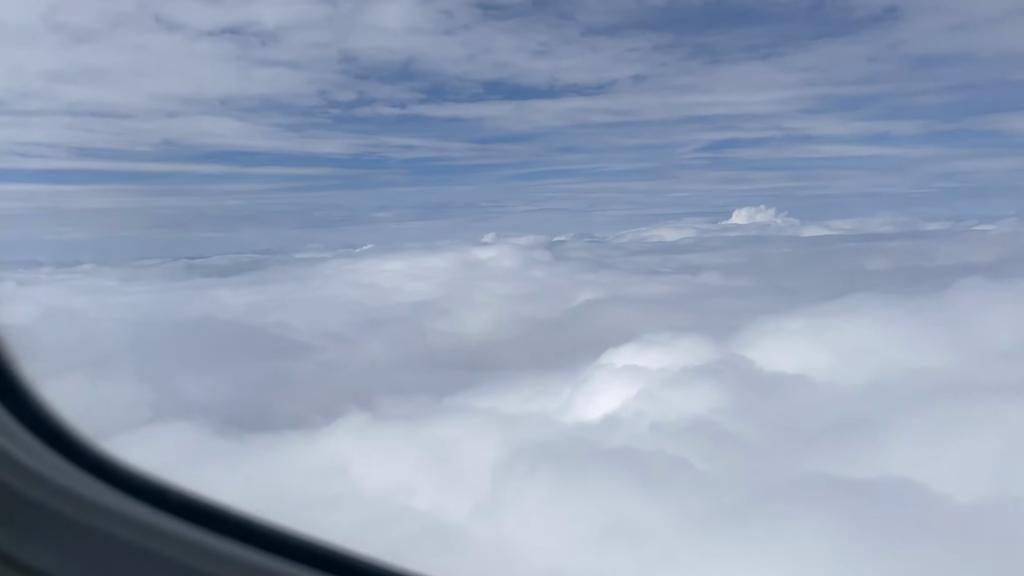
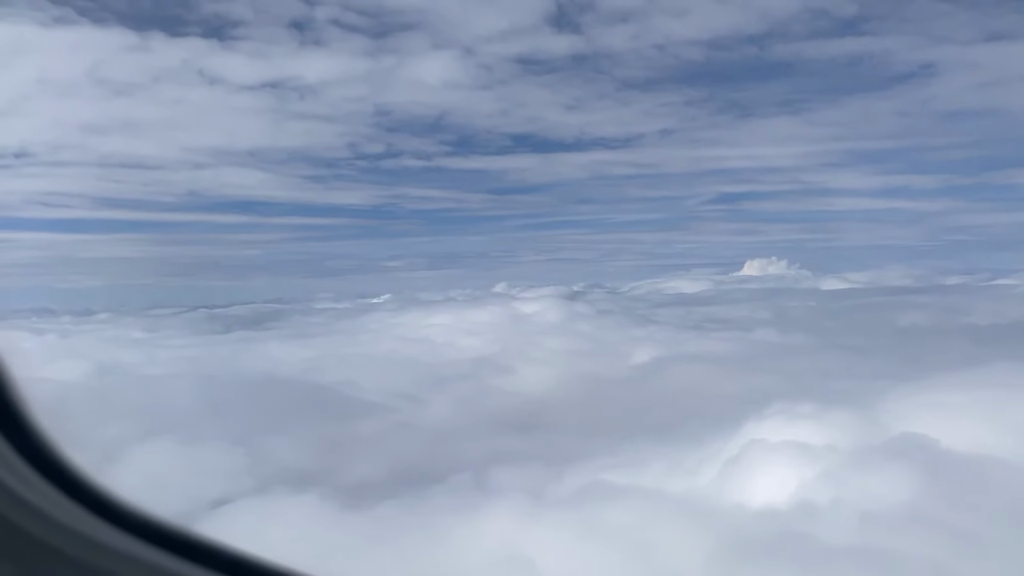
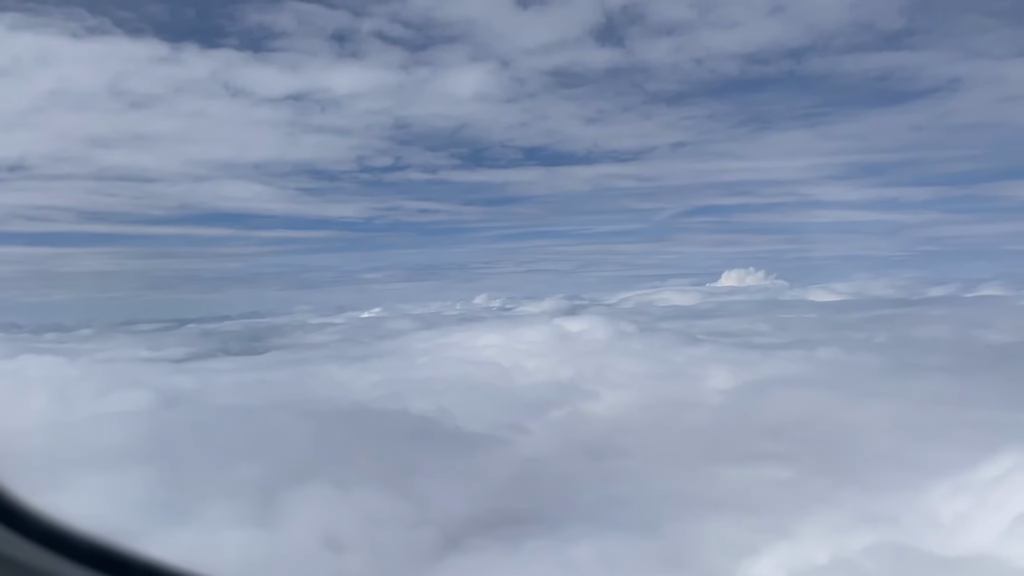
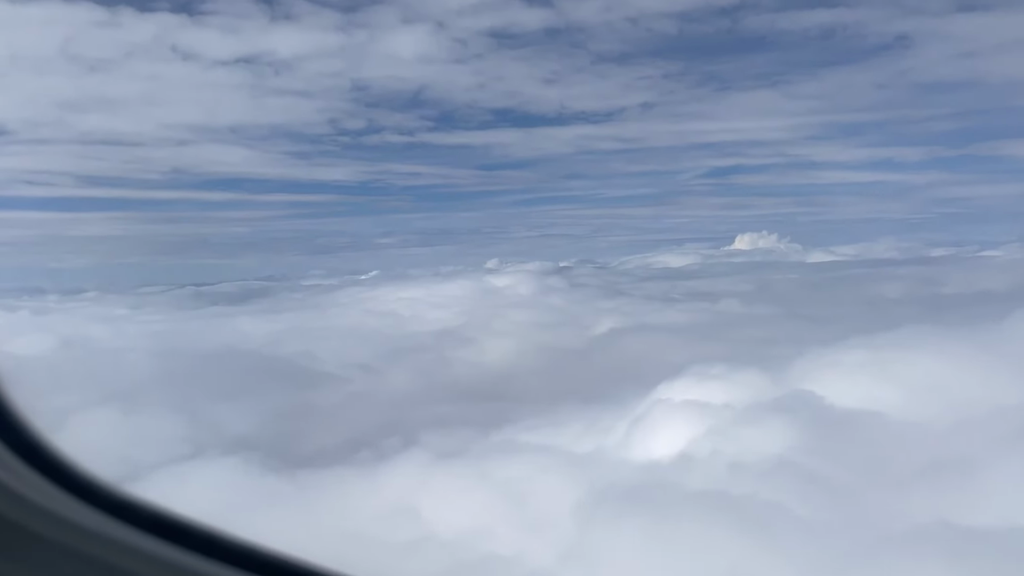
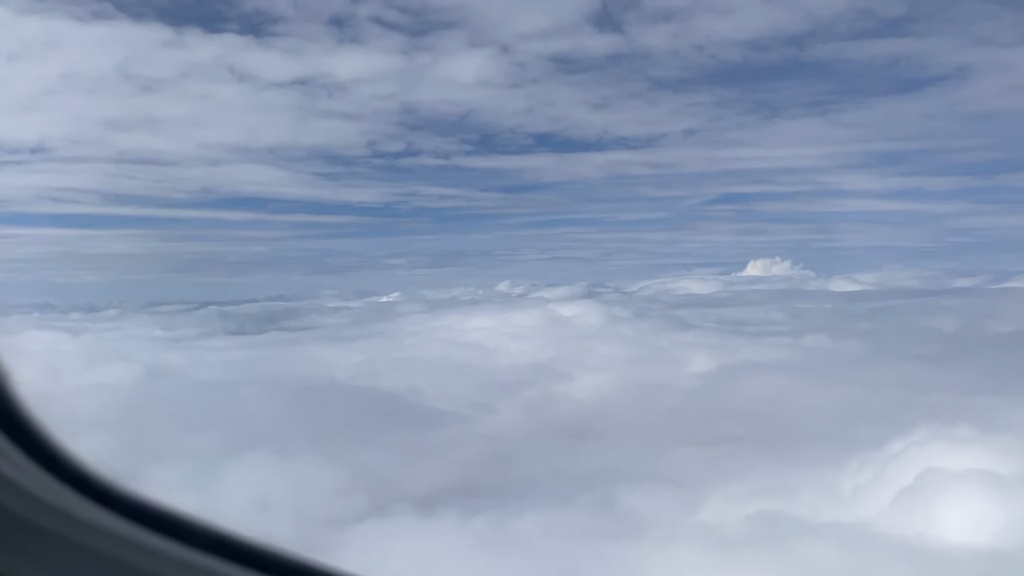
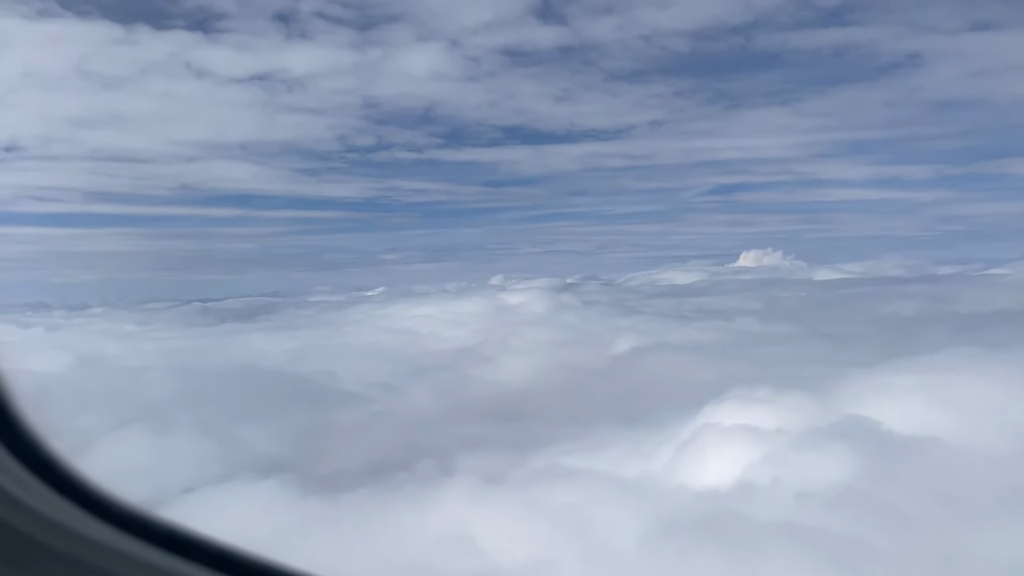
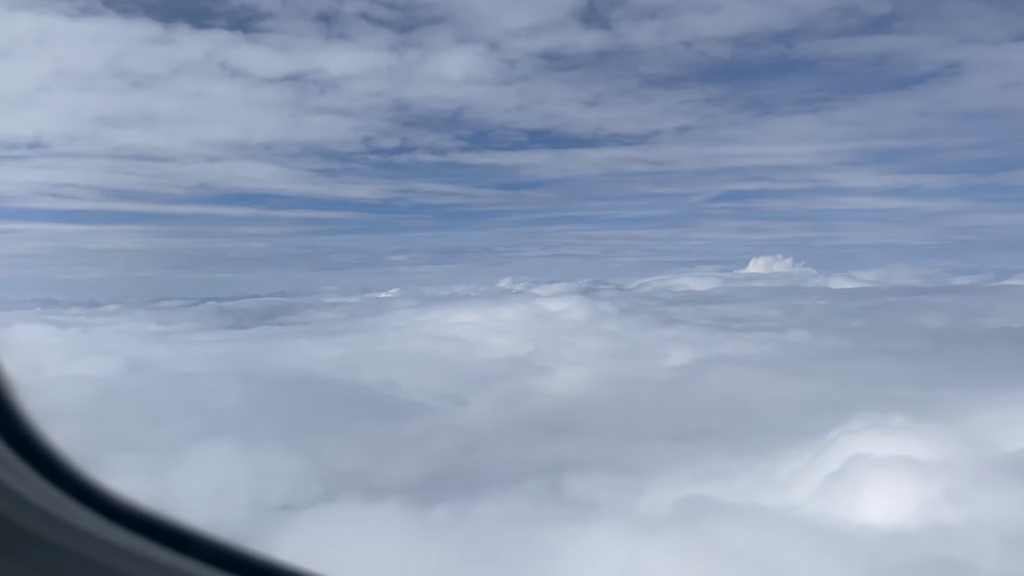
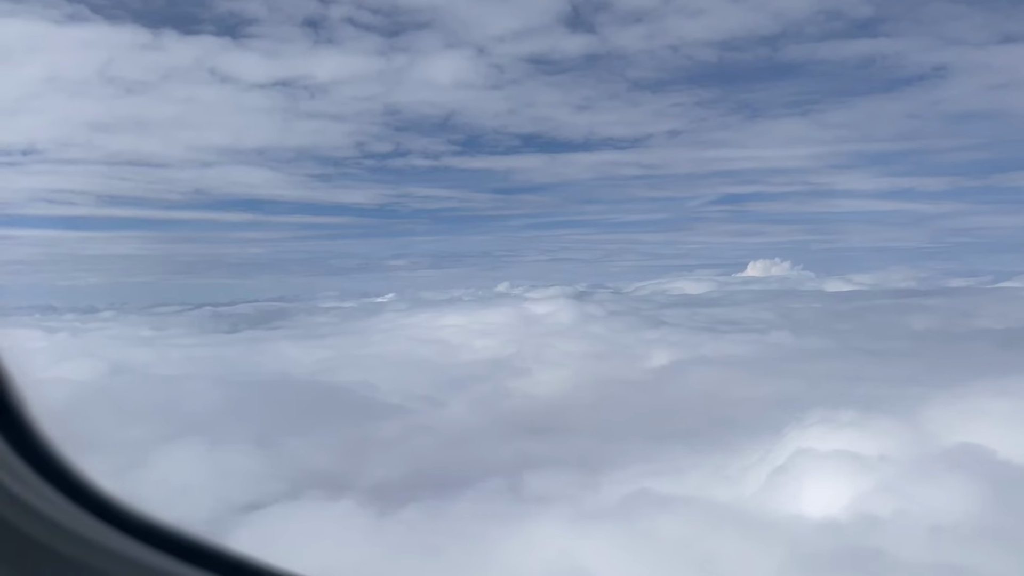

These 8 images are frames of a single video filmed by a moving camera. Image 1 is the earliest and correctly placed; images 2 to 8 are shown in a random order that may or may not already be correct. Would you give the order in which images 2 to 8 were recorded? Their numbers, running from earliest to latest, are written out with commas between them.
4, 6, 2, 8, 7, 5, 3
